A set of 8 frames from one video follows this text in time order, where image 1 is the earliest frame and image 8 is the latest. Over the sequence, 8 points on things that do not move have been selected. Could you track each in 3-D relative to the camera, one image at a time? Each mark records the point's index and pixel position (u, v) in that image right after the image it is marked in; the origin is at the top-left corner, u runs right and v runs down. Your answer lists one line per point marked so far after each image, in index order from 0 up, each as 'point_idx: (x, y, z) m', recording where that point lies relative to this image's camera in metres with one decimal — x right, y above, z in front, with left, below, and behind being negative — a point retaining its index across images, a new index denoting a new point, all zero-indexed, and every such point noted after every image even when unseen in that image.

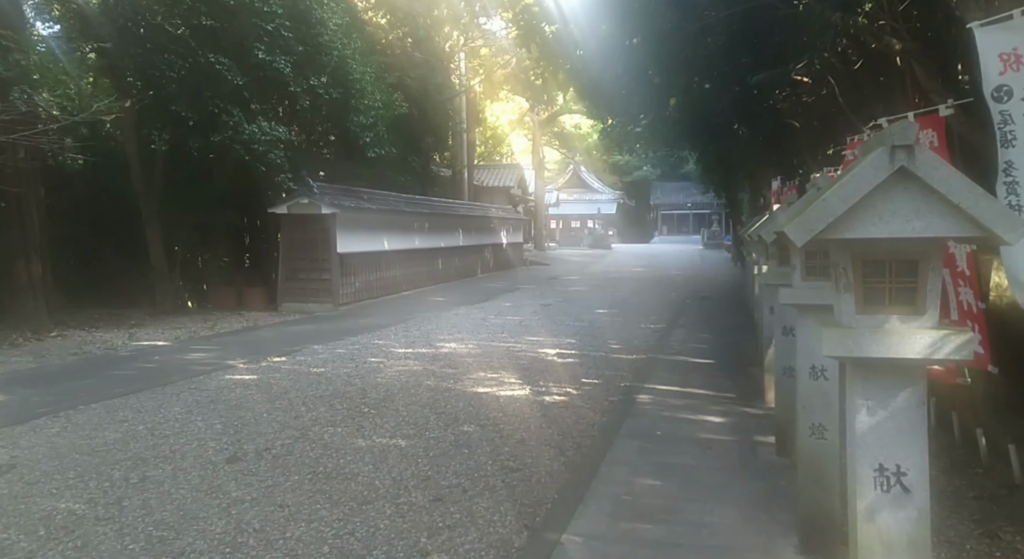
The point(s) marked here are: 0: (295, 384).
0: (-2.0, -1.0, +8.0) m
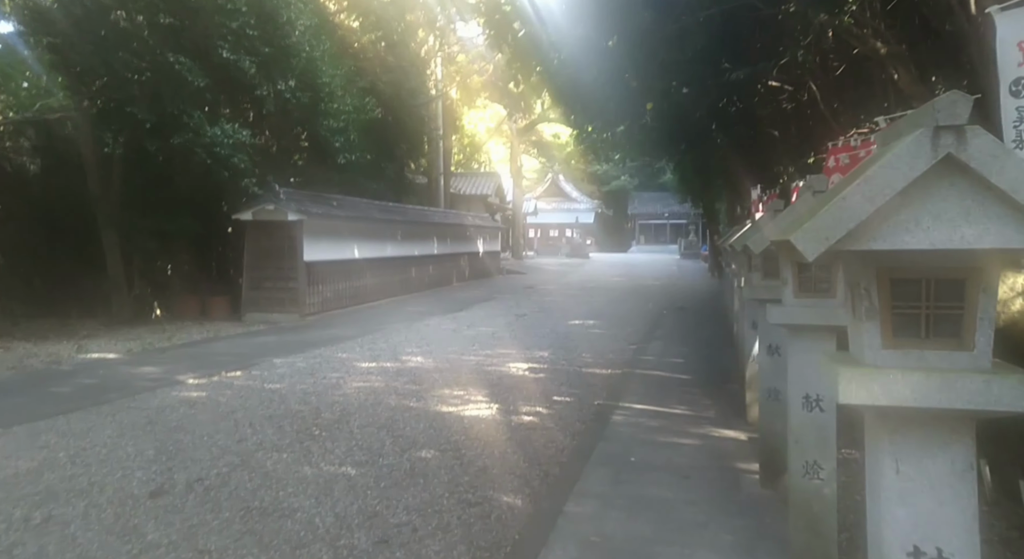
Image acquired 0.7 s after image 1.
0: (-2.3, -1.1, +7.4) m
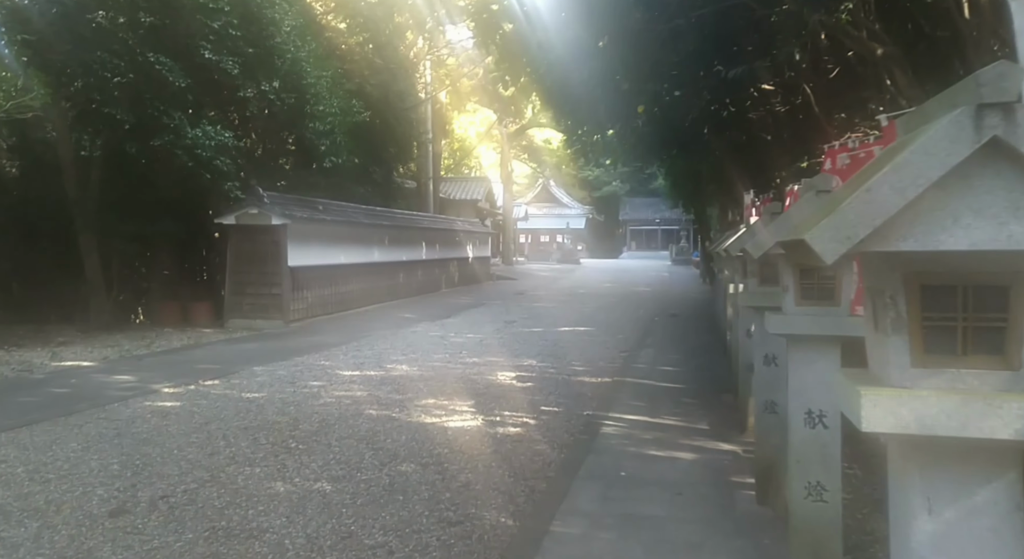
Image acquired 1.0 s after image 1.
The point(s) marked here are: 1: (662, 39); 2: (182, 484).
0: (-2.4, -1.1, +7.1) m
1: (+1.8, +2.9, +10.3) m
2: (-1.9, -1.2, +5.0) m
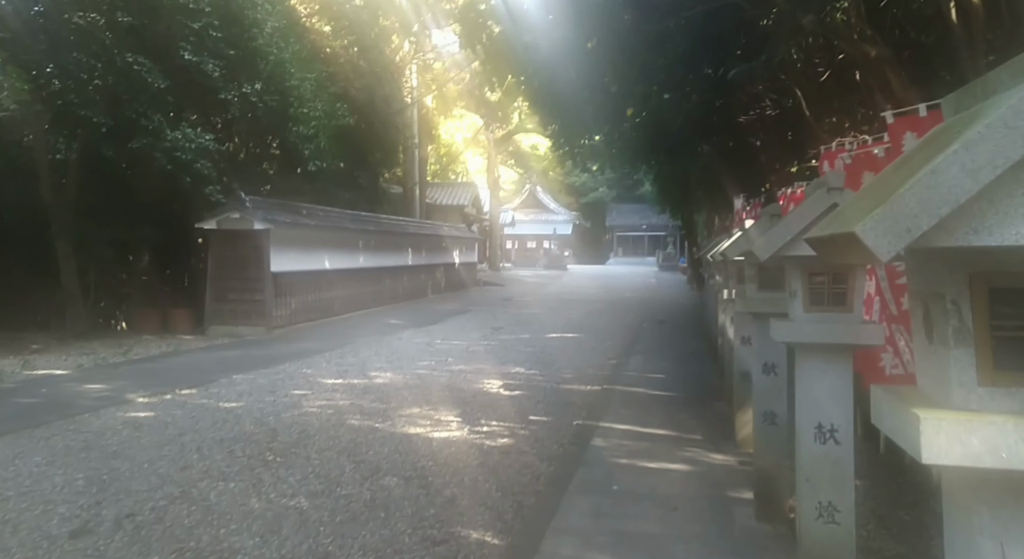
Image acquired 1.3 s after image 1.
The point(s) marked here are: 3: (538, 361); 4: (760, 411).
0: (-2.5, -1.2, +6.9) m
1: (+1.7, +2.8, +10.1) m
2: (-2.0, -1.2, +4.7) m
3: (+0.4, -1.1, +11.4) m
4: (+1.3, -0.7, +4.6) m
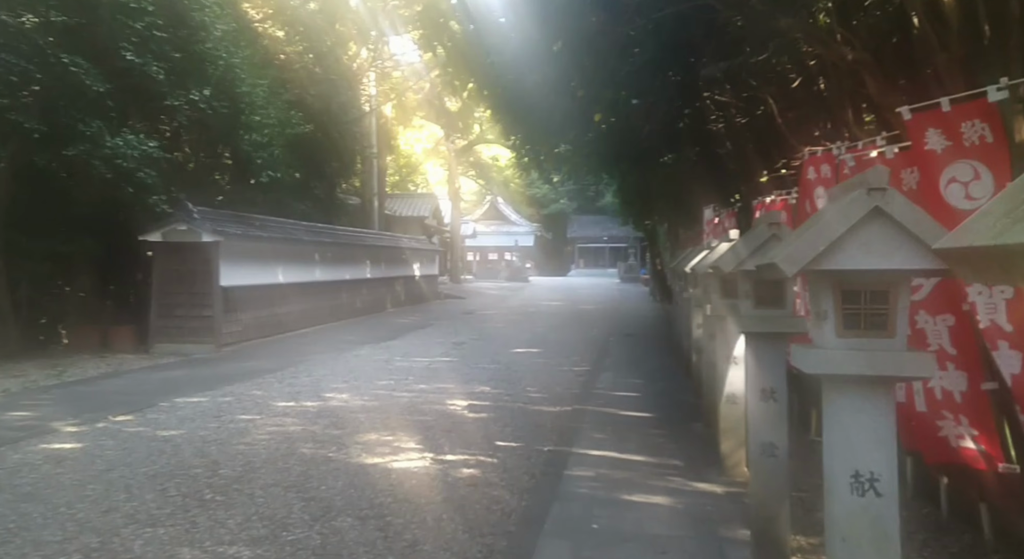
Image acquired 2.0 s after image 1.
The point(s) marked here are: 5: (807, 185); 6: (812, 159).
0: (-2.8, -1.3, +6.2) m
1: (+1.2, +2.7, +9.7) m
2: (-2.1, -1.3, +4.1) m
3: (-0.1, -1.3, +10.9) m
4: (+1.2, -0.8, +4.1) m
5: (+2.2, +0.7, +6.3) m
6: (+2.2, +0.9, +6.2) m
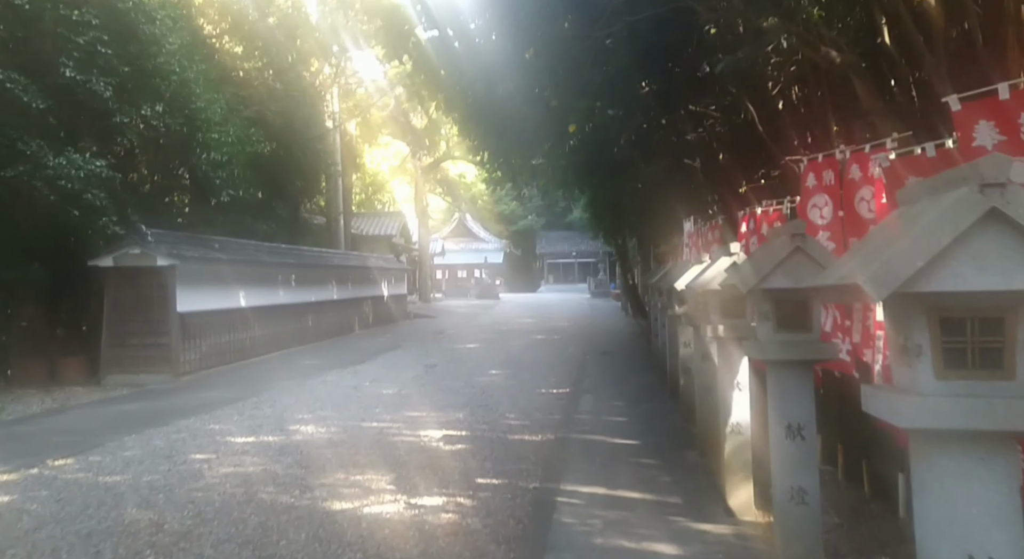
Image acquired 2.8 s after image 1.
0: (-2.9, -1.5, +5.5) m
1: (+0.9, +2.5, +9.2) m
2: (-2.2, -1.5, +3.4) m
3: (-0.4, -1.5, +10.3) m
4: (+1.1, -0.9, +3.6) m
5: (+2.0, +0.6, +5.9) m
6: (+2.0, +0.8, +5.7) m
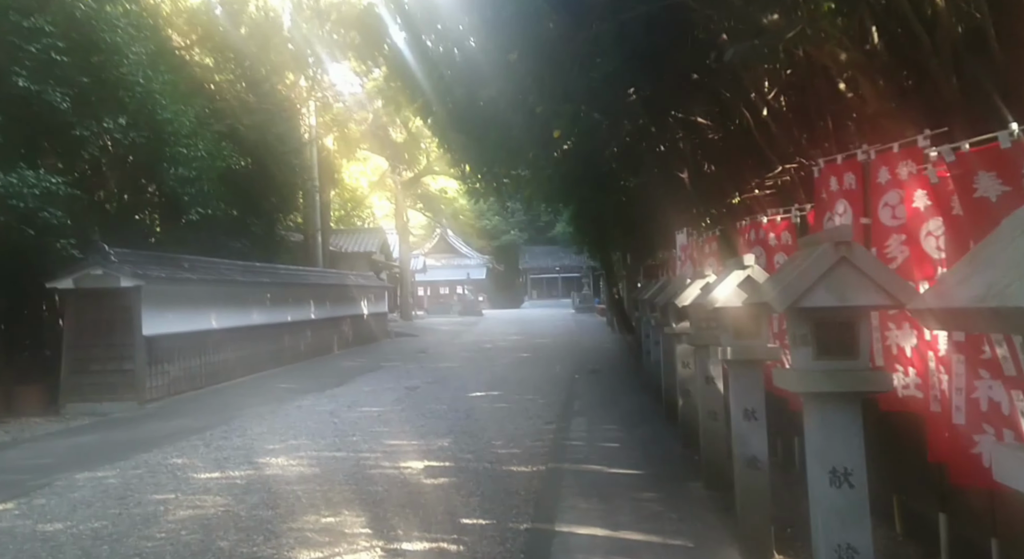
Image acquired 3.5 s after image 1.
0: (-3.0, -1.6, +4.8) m
1: (+0.7, +2.3, +8.7) m
2: (-2.2, -1.6, +2.7) m
3: (-0.5, -1.7, +9.7) m
4: (+1.1, -0.9, +3.0) m
5: (+1.9, +0.5, +5.3) m
6: (+1.9, +0.7, +5.2) m
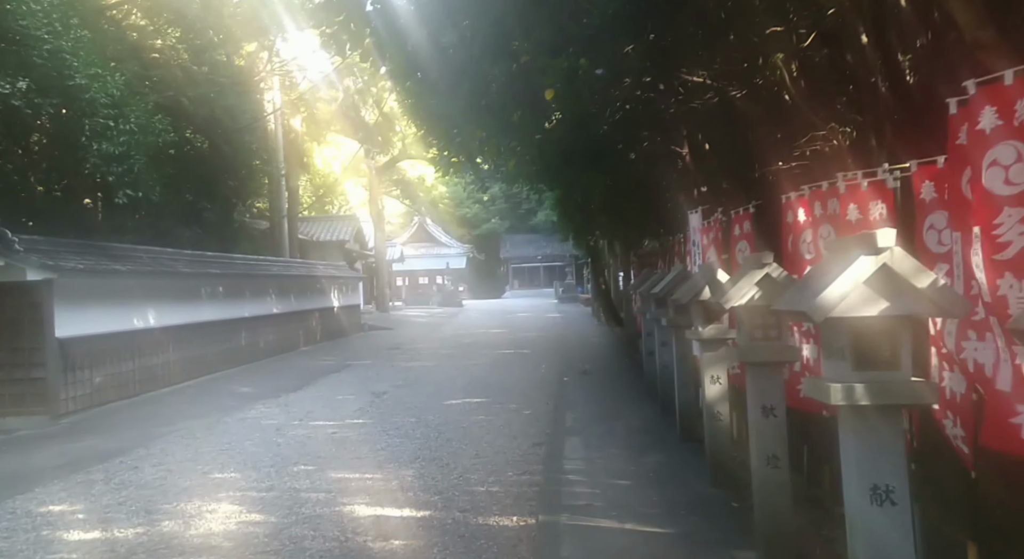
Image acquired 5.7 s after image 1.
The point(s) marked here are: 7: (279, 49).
0: (-3.0, -1.6, +2.9) m
1: (+0.5, +2.4, +6.8) m
2: (-2.2, -1.6, +0.8) m
3: (-0.7, -1.6, +7.8) m
4: (+1.1, -0.9, +1.2) m
5: (+1.8, +0.5, +3.5) m
6: (+1.8, +0.7, +3.4) m
7: (-5.1, +5.2, +18.7) m
